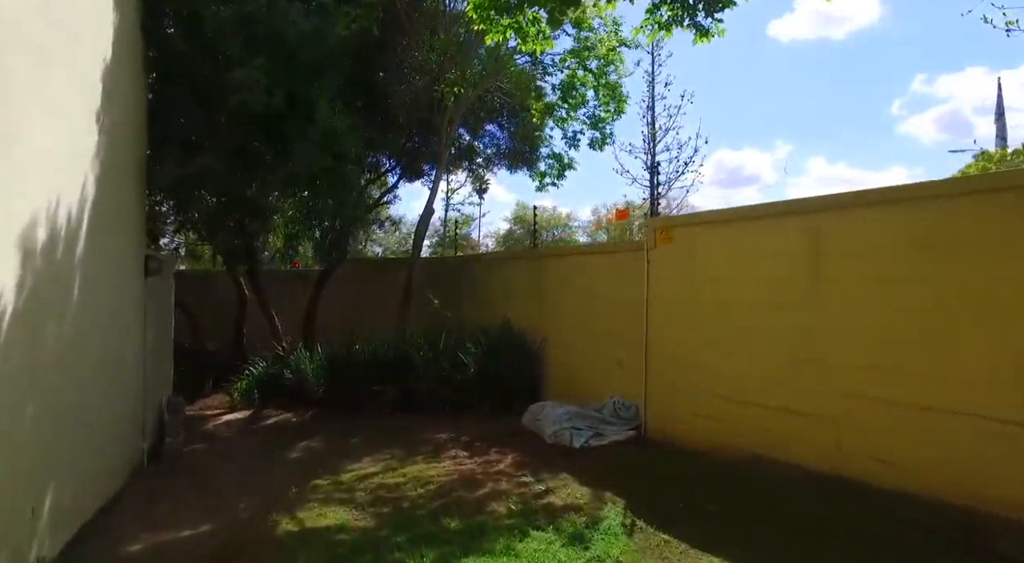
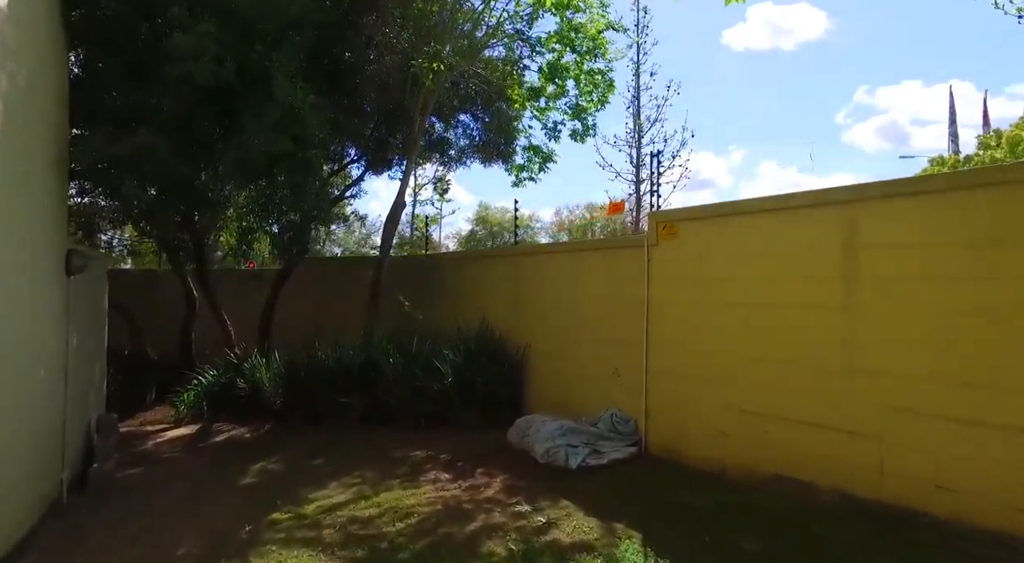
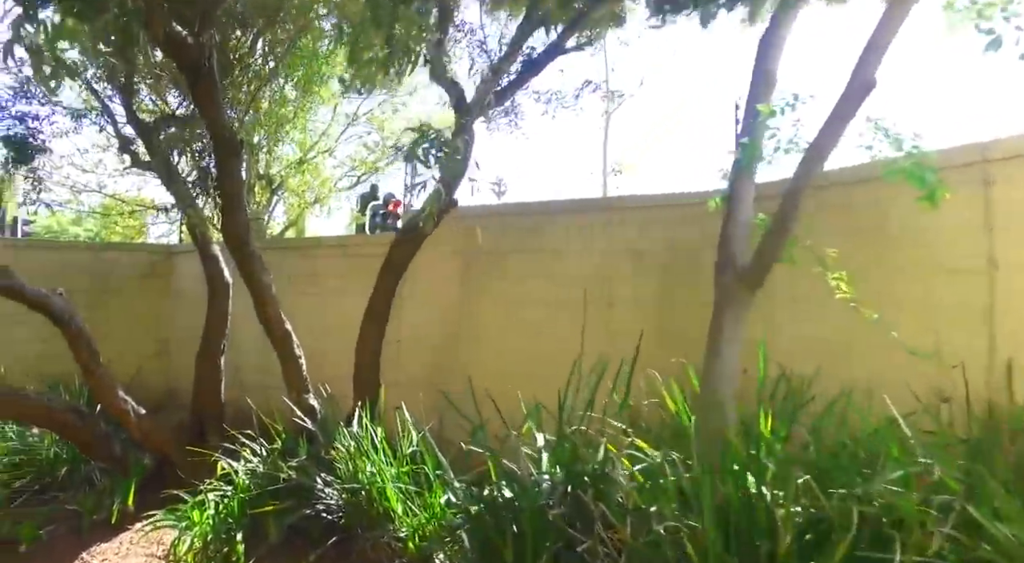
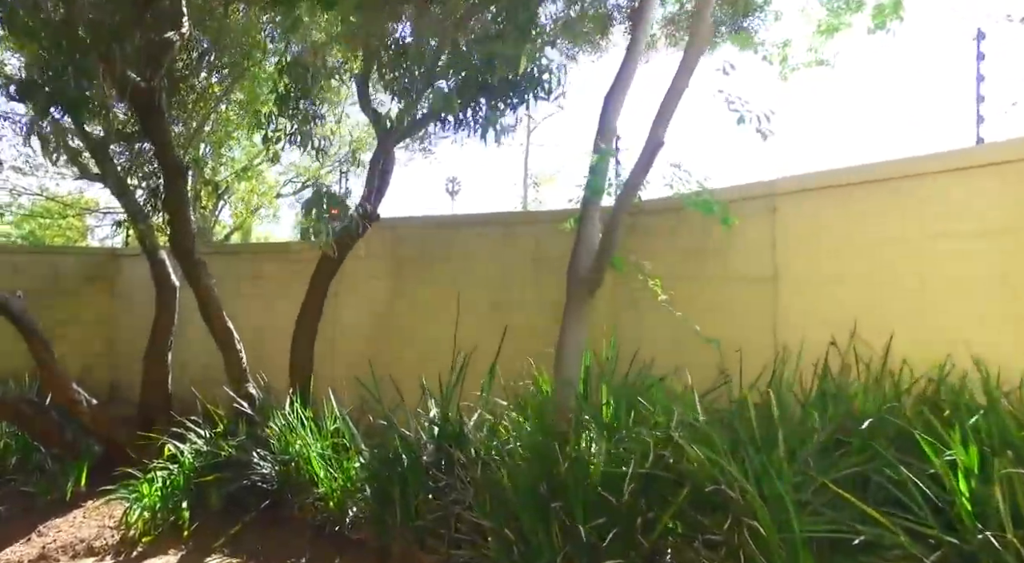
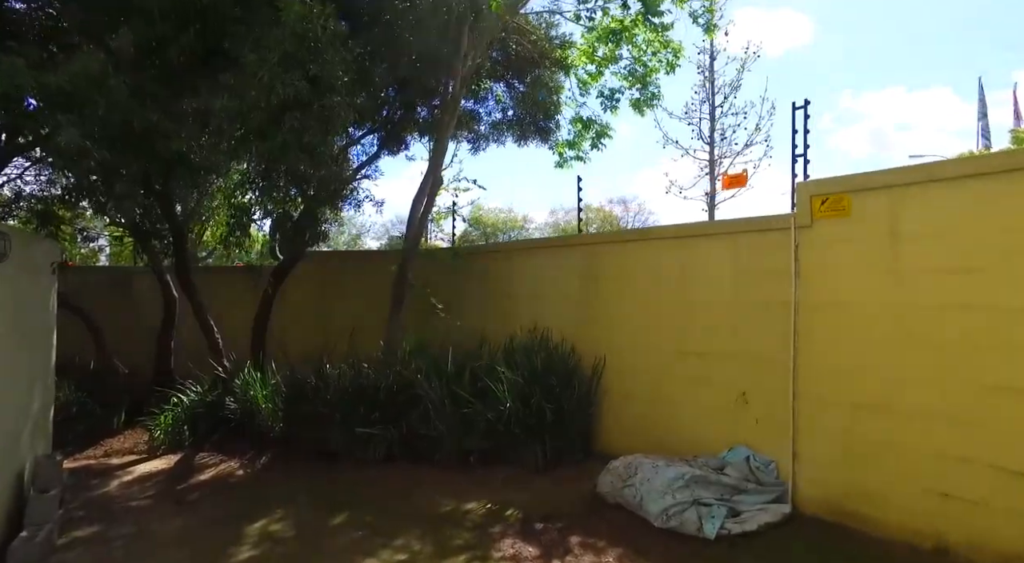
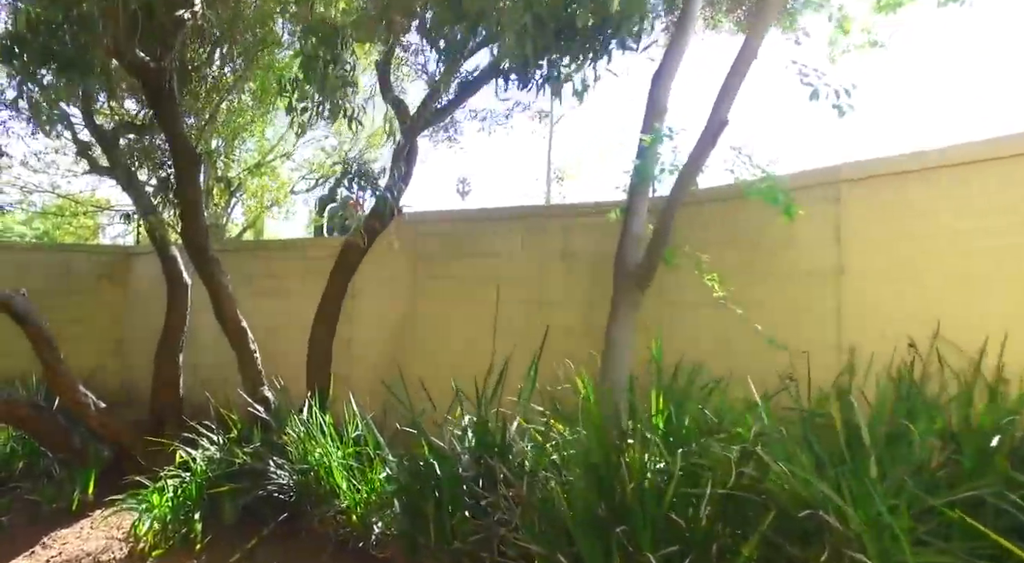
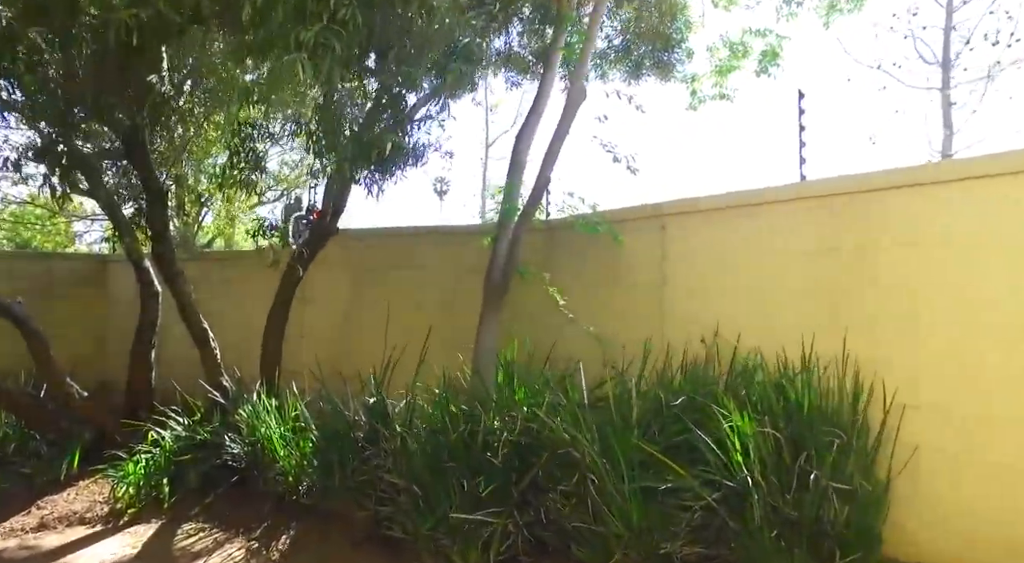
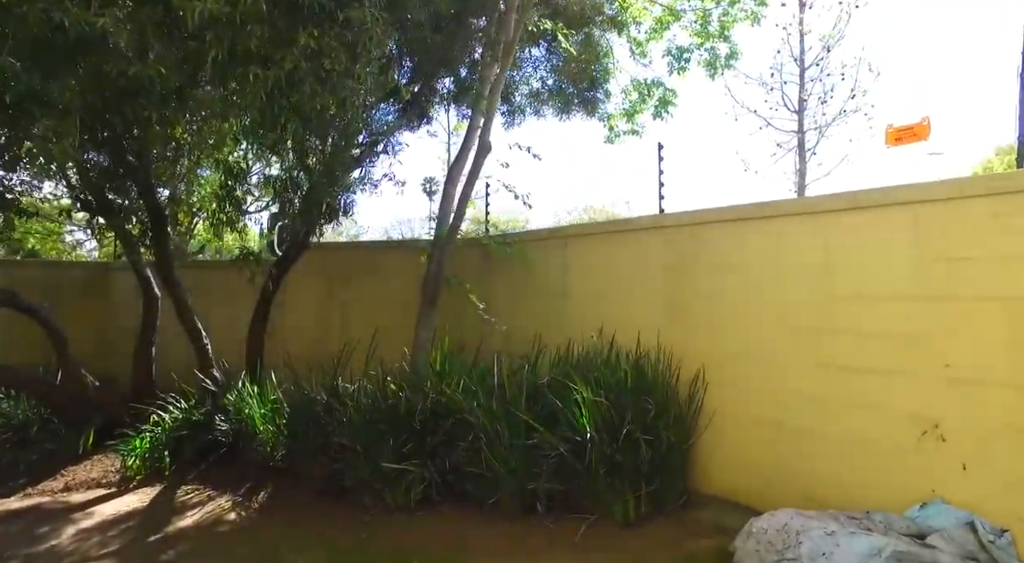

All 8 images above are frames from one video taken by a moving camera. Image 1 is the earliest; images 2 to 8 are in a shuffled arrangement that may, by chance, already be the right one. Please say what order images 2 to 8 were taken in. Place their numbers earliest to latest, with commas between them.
2, 5, 8, 7, 4, 6, 3
